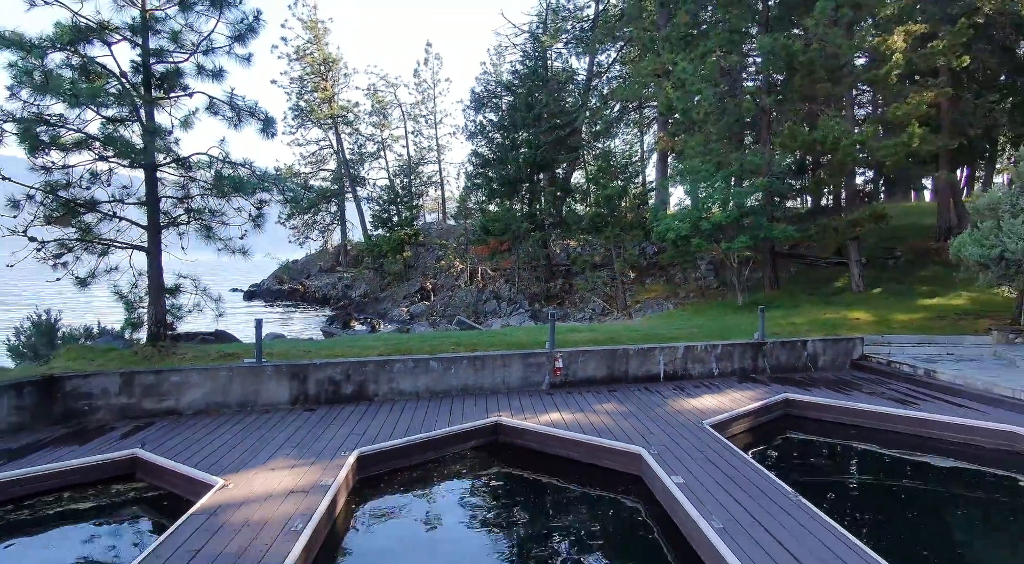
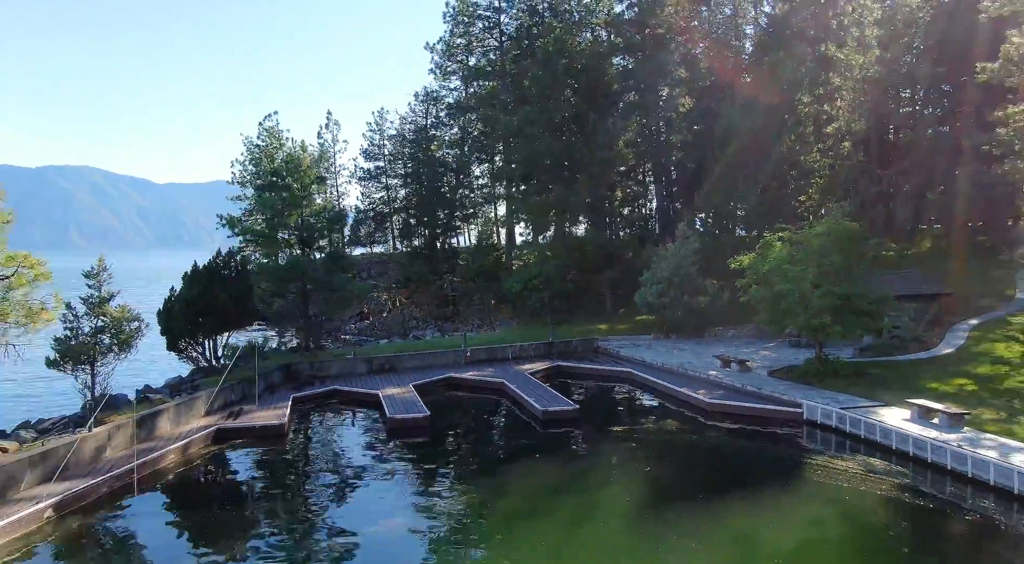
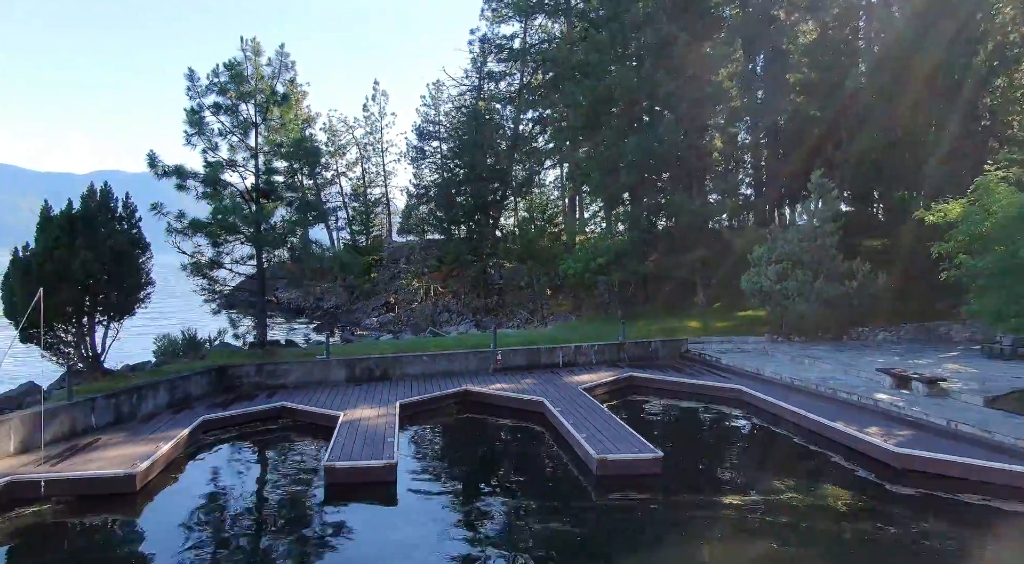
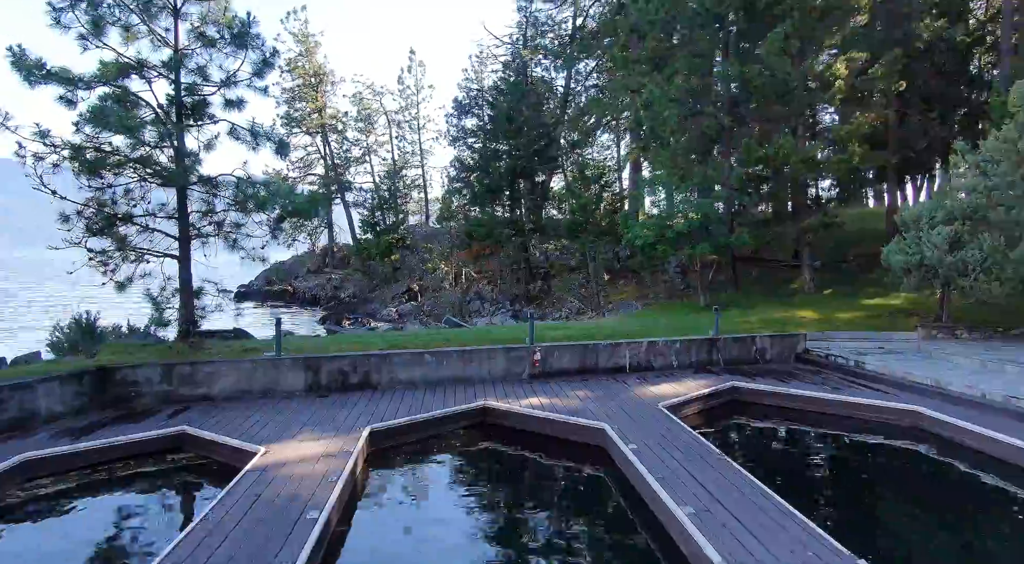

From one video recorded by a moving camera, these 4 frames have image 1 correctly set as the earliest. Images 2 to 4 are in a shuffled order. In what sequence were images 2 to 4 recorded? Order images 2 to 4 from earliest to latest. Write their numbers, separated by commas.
4, 3, 2
